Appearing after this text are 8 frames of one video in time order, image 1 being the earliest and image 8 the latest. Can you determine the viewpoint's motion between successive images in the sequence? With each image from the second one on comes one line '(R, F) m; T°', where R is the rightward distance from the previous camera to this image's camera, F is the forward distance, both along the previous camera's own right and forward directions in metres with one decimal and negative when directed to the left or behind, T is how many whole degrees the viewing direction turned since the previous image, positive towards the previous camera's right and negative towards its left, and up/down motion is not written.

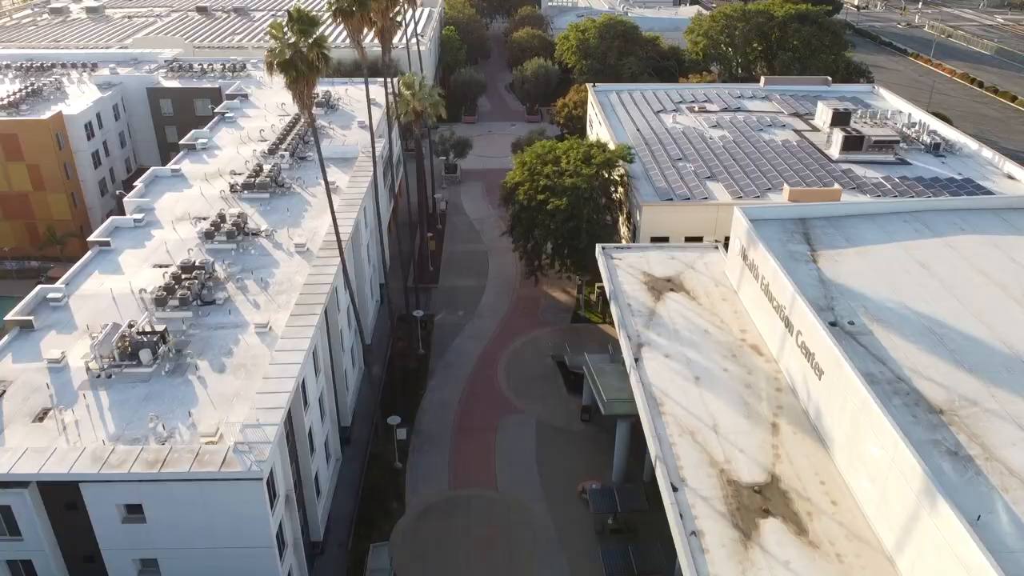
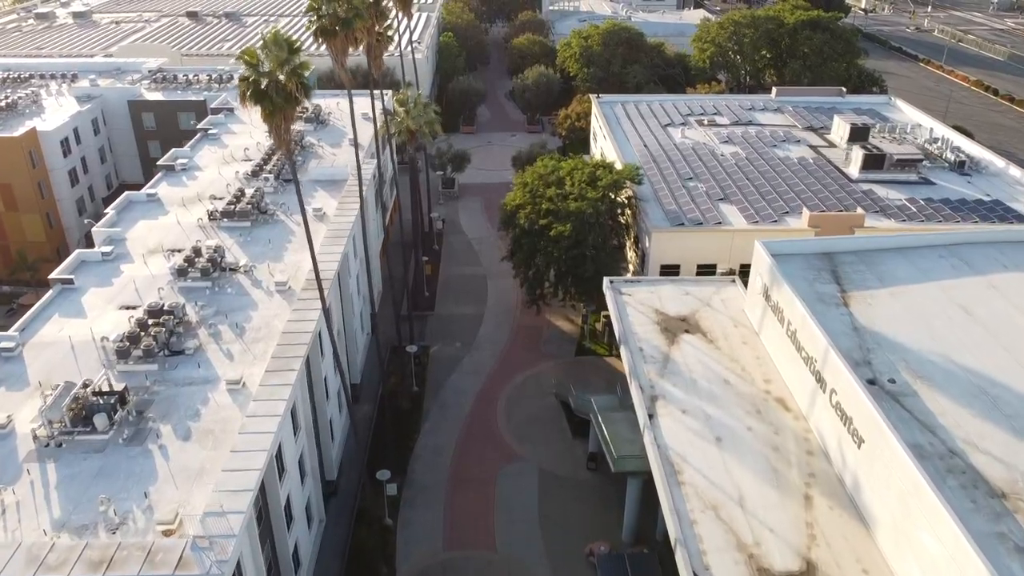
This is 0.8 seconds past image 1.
(0.0, +3.2) m; 0°
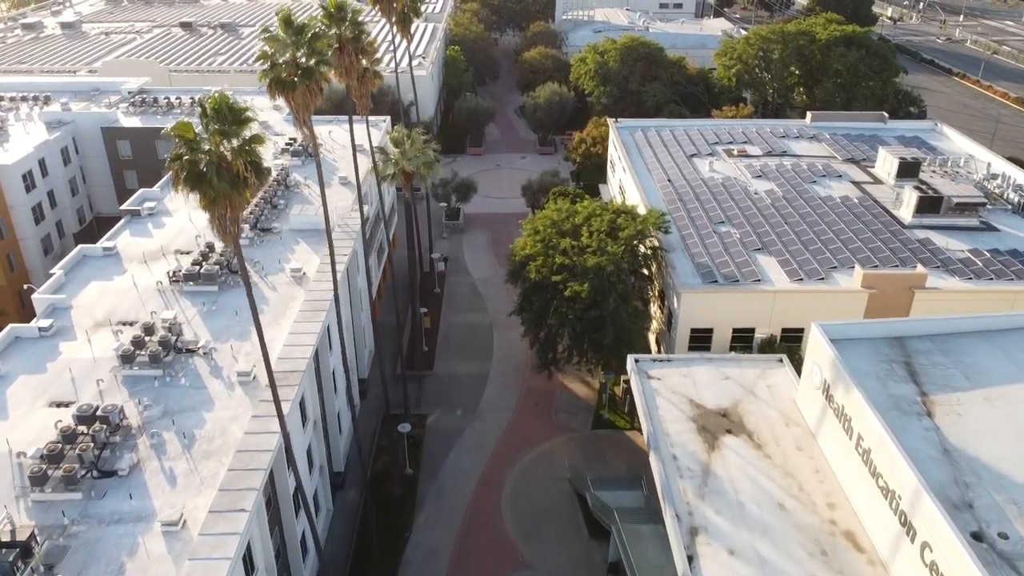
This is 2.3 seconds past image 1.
(0.0, +5.7) m; -1°
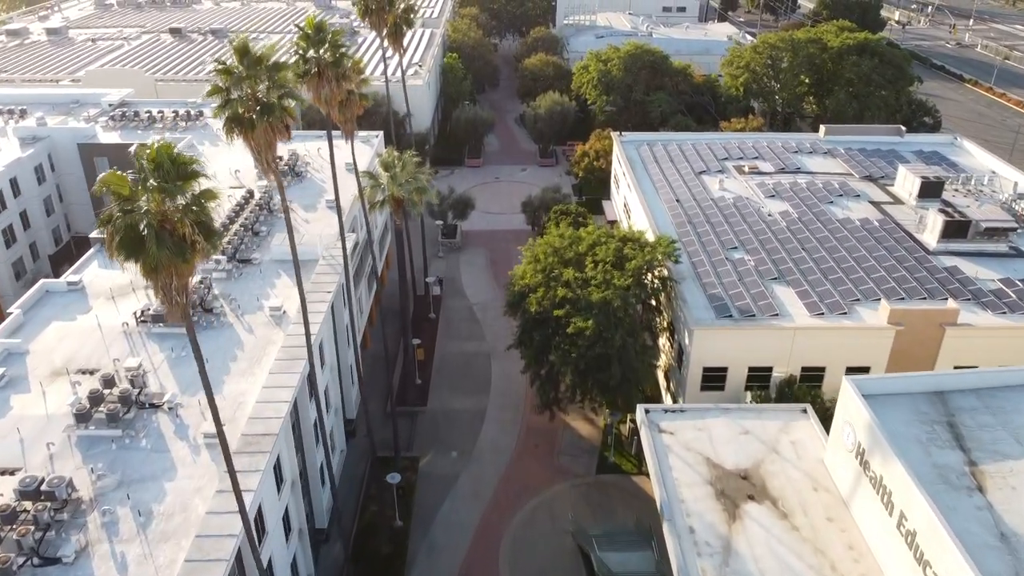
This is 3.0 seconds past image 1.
(+0.1, +2.9) m; 0°
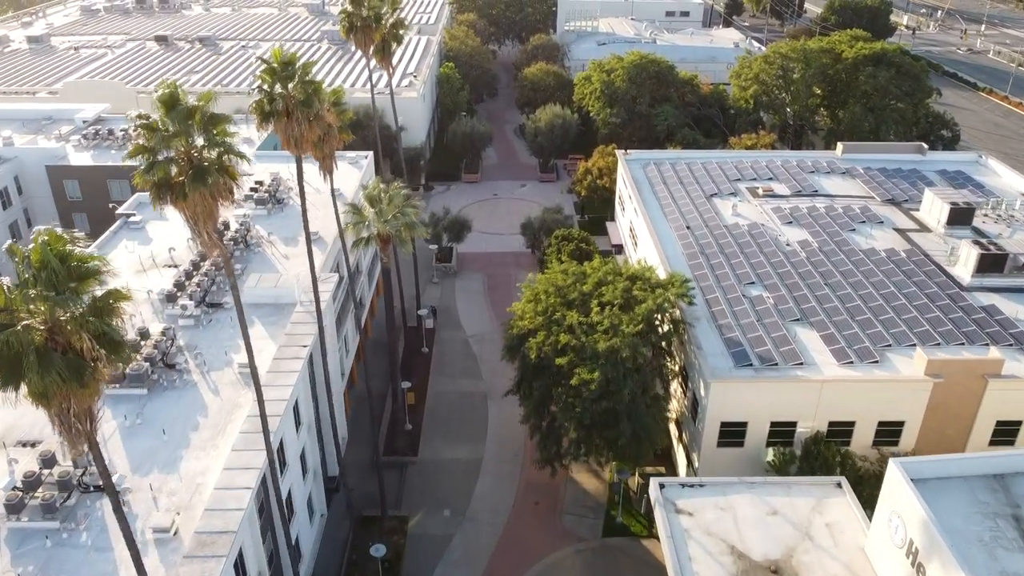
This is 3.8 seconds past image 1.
(+0.1, +3.5) m; 0°
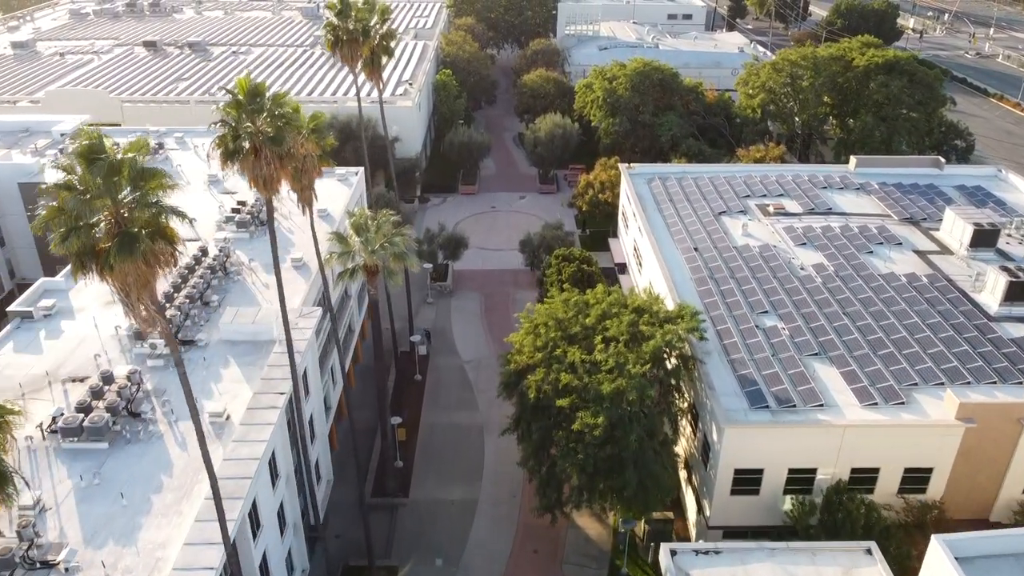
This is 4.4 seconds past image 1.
(+0.1, +2.5) m; 0°
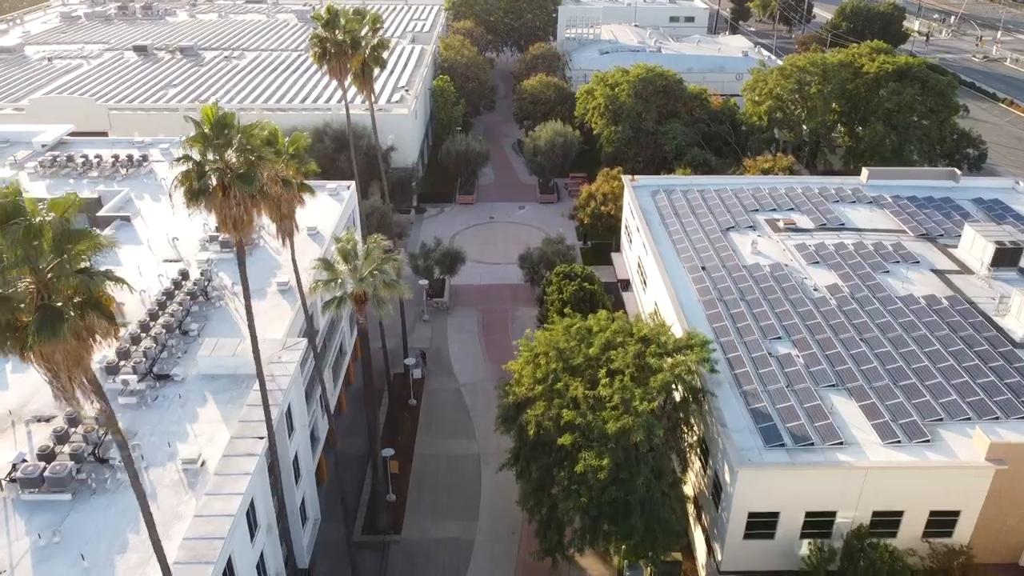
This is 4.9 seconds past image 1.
(+0.1, +2.1) m; 0°
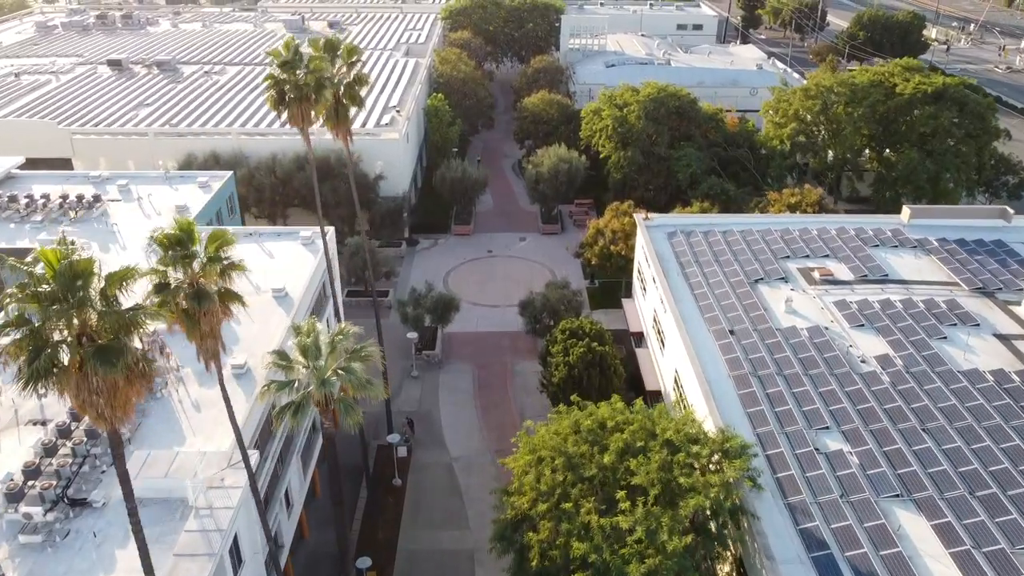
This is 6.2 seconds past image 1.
(+0.1, +5.6) m; 0°
